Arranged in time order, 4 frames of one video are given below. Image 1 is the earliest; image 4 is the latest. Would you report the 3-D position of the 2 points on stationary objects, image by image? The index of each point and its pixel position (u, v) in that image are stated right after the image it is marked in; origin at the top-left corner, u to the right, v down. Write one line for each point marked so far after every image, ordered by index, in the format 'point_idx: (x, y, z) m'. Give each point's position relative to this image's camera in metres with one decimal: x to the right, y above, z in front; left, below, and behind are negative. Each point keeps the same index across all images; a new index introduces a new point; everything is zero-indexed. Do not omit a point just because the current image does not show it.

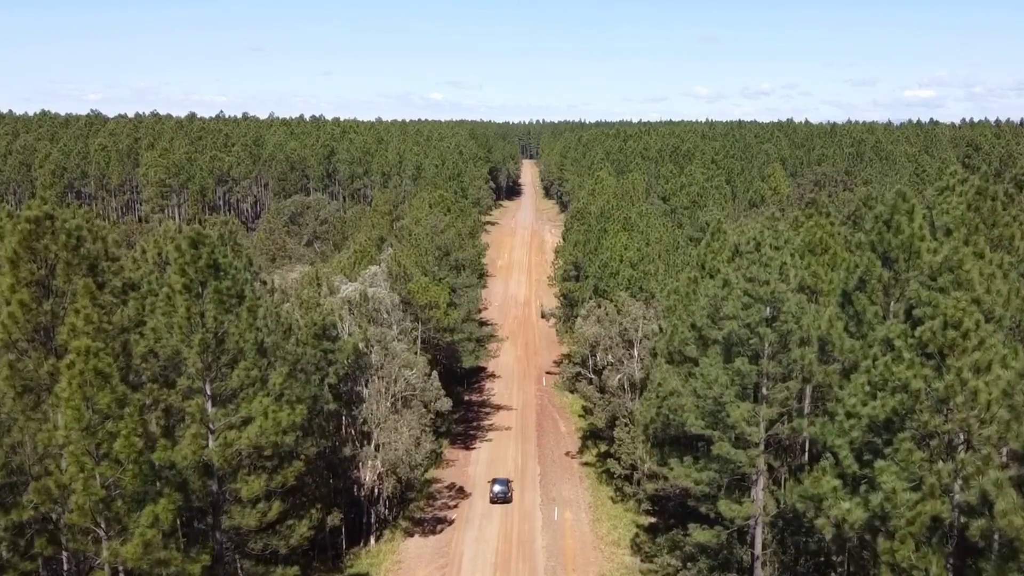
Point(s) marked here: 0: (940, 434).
0: (+8.1, -2.8, +15.0) m
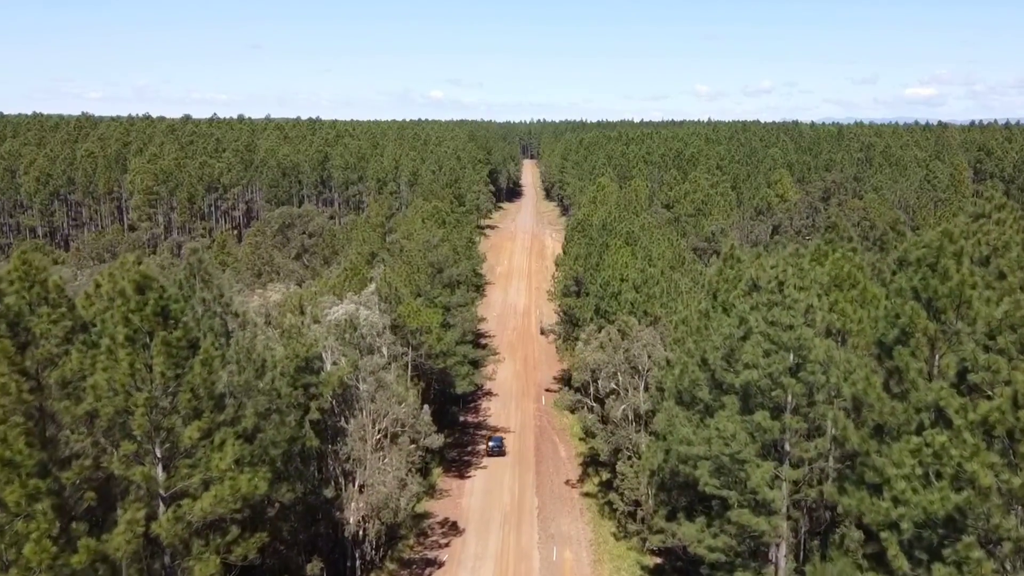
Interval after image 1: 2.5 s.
0: (+7.9, -4.0, +12.6) m
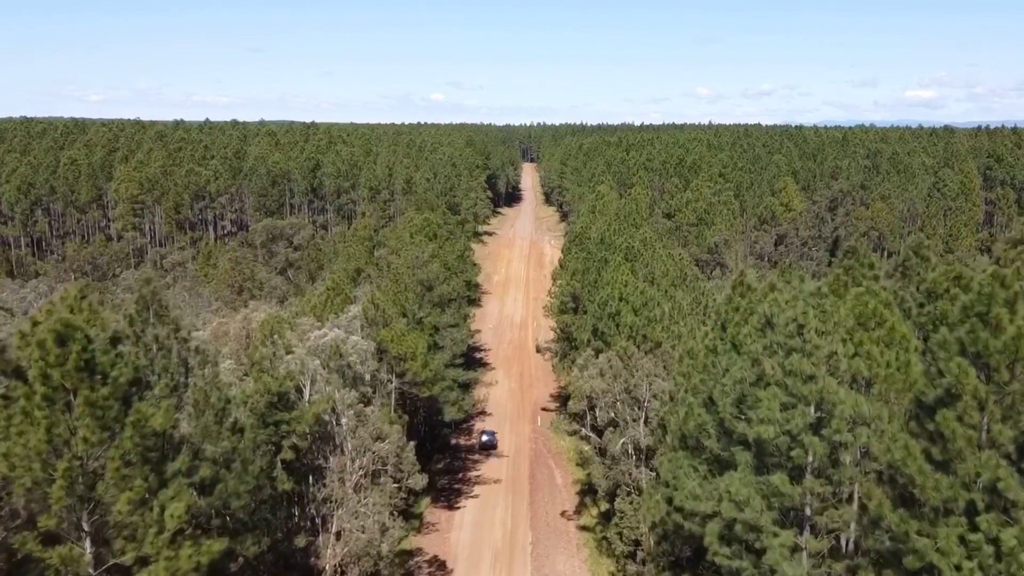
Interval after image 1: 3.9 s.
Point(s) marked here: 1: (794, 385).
0: (+7.5, -4.9, +10.1) m
1: (+6.3, -2.2, +17.7) m
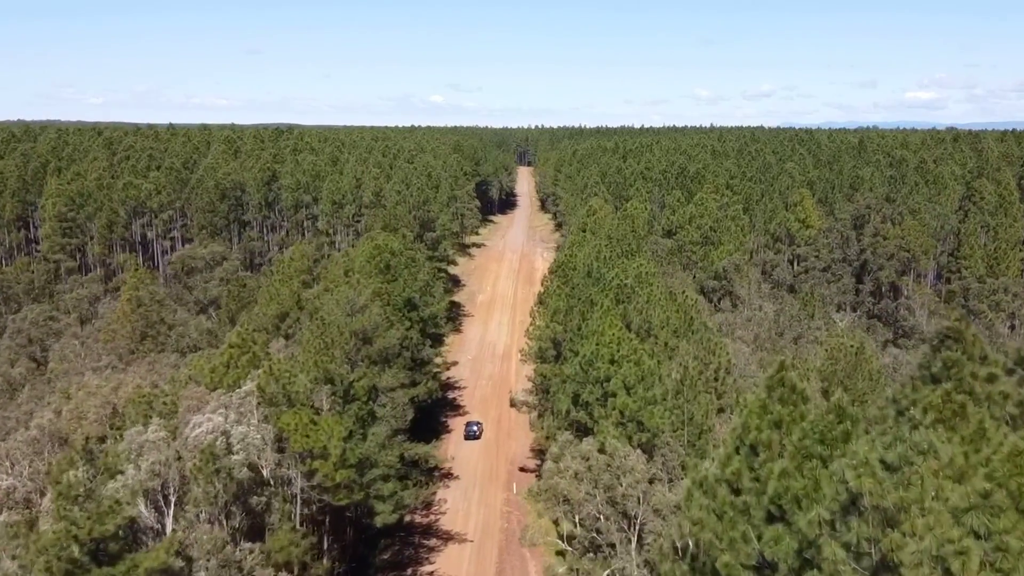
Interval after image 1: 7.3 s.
0: (+5.8, -7.1, +0.9) m
1: (+4.6, -4.4, +8.5) m
